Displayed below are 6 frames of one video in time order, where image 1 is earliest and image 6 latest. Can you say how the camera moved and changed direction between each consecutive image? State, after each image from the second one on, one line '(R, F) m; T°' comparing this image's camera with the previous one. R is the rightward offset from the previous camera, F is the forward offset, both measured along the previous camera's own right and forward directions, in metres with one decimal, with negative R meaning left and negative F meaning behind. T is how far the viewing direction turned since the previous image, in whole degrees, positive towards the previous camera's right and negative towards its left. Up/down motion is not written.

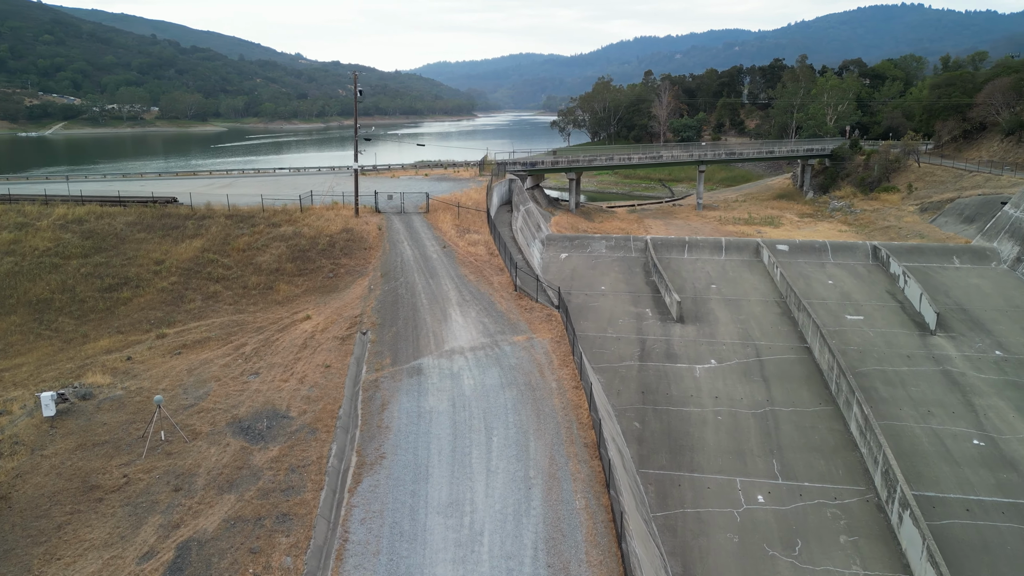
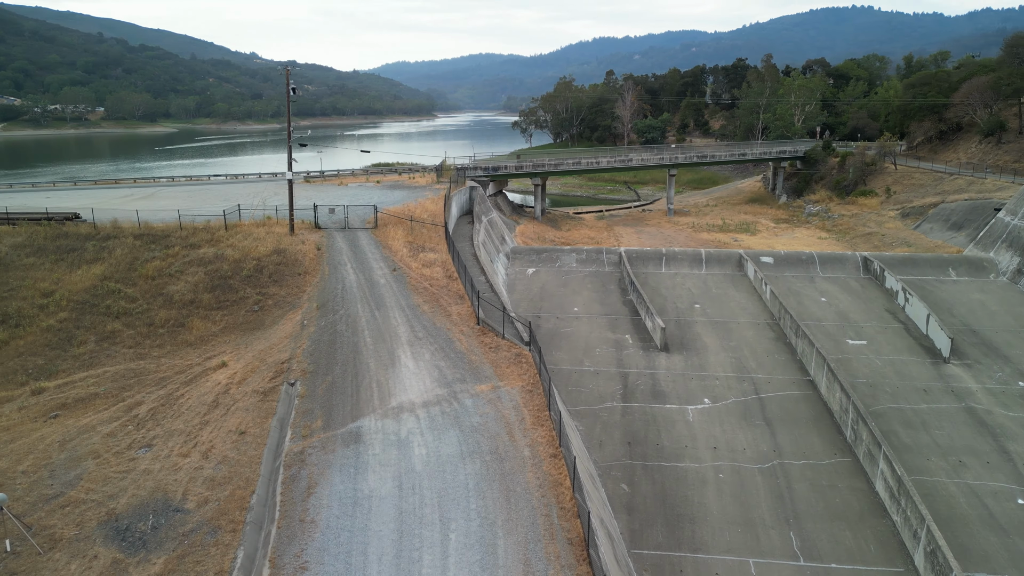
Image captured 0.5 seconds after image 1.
(+0.1, +3.8) m; +3°
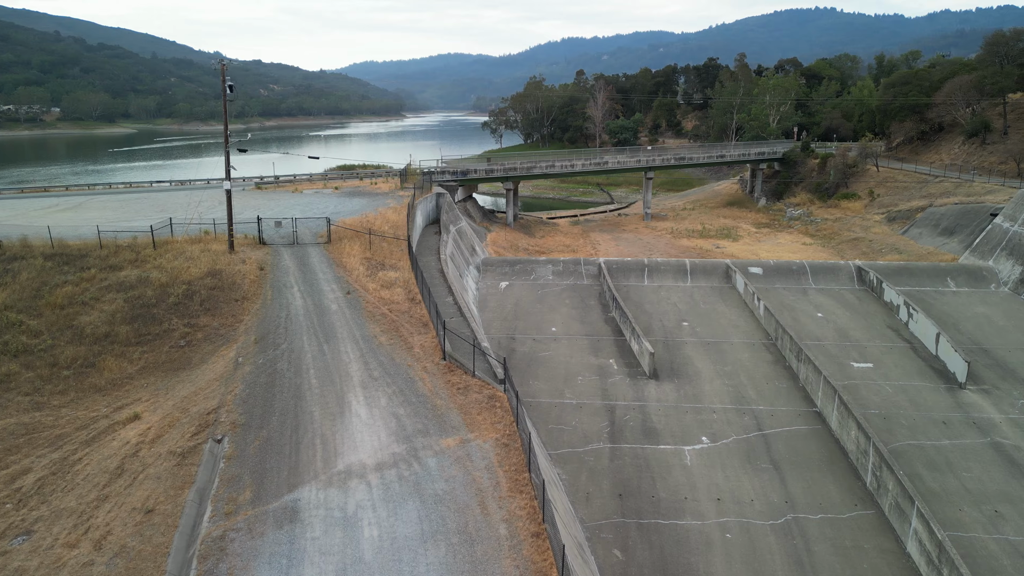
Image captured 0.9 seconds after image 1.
(0.0, +2.8) m; +2°
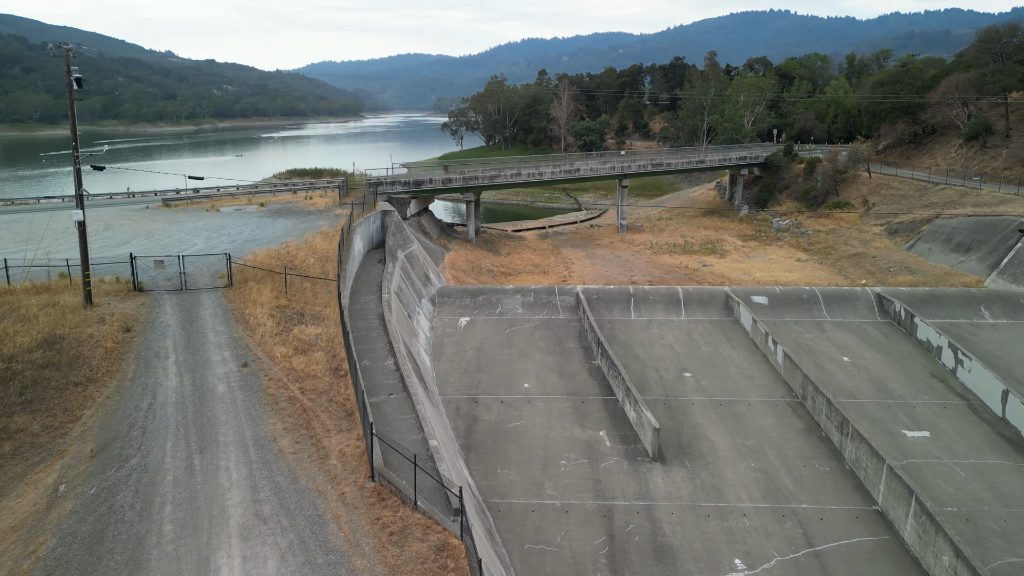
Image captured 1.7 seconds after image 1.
(+0.1, +5.5) m; +3°
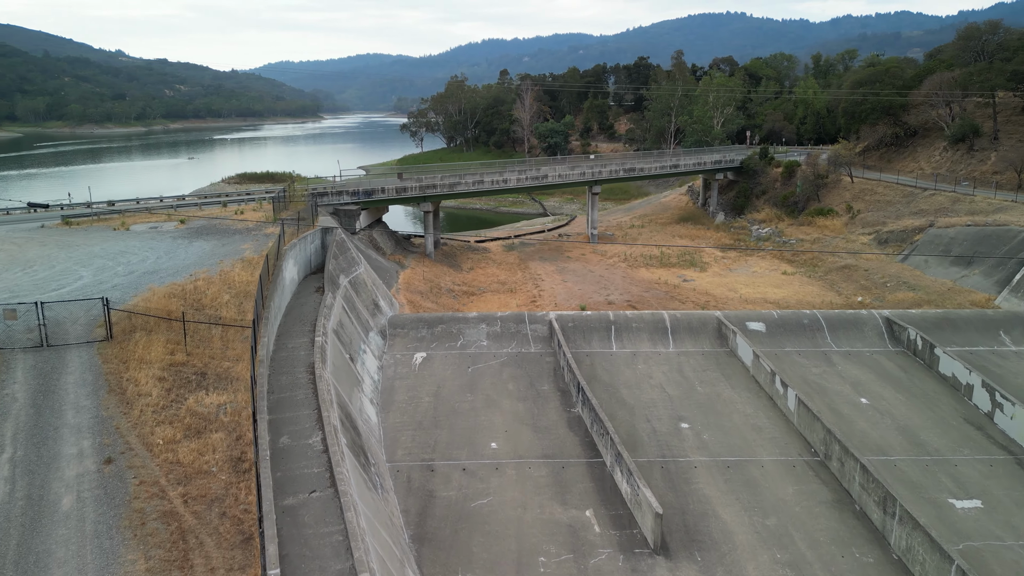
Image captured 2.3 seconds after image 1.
(0.0, +3.8) m; +3°
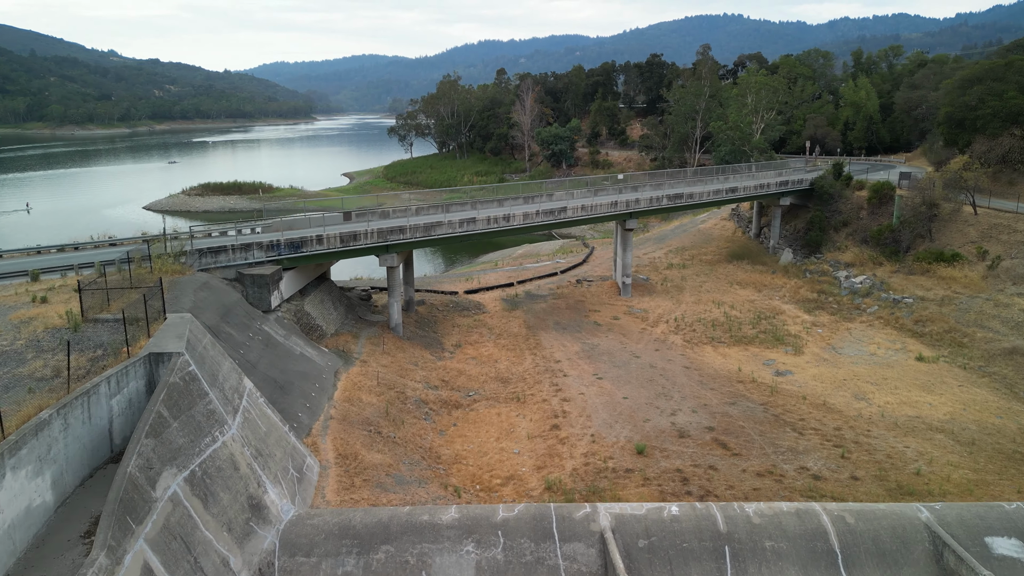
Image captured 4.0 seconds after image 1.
(-0.3, +12.4) m; 0°
